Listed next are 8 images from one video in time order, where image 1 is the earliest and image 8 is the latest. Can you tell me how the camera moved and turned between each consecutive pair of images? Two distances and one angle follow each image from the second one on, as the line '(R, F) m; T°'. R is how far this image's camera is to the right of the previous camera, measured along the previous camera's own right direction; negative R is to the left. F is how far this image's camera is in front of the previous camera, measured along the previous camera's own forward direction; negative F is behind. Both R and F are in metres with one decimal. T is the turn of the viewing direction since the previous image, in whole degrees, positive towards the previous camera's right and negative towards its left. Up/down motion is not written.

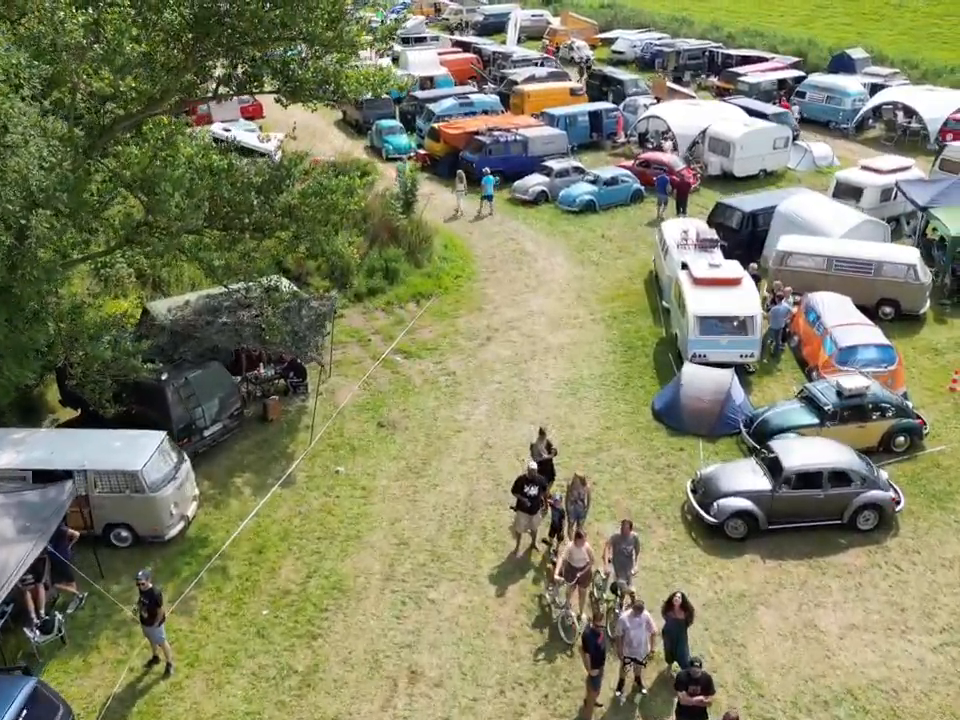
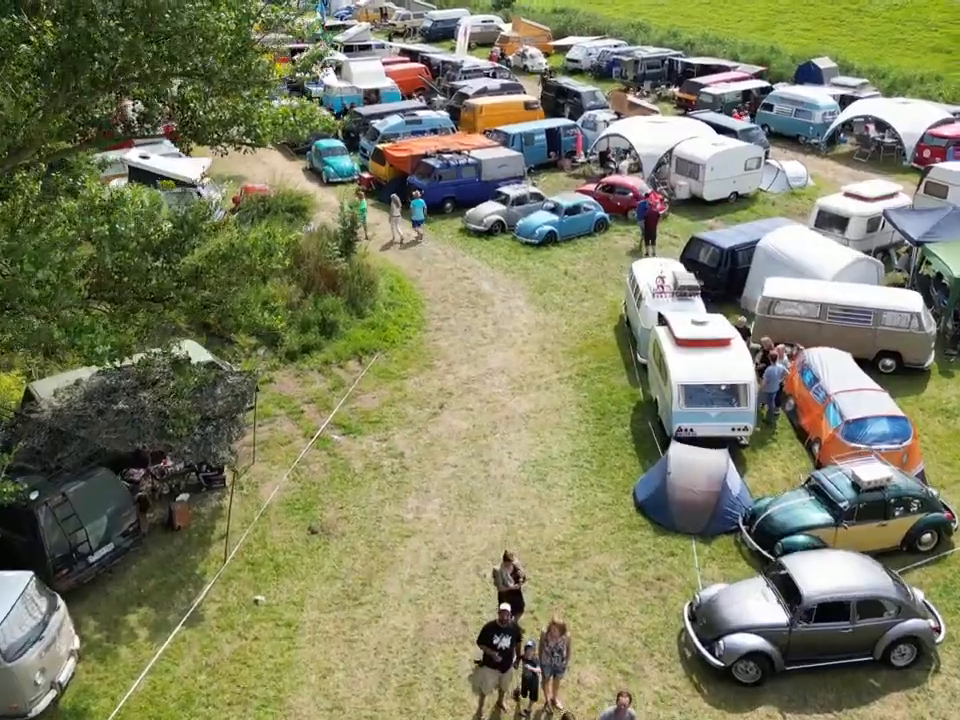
(+0.1, +2.7) m; +3°
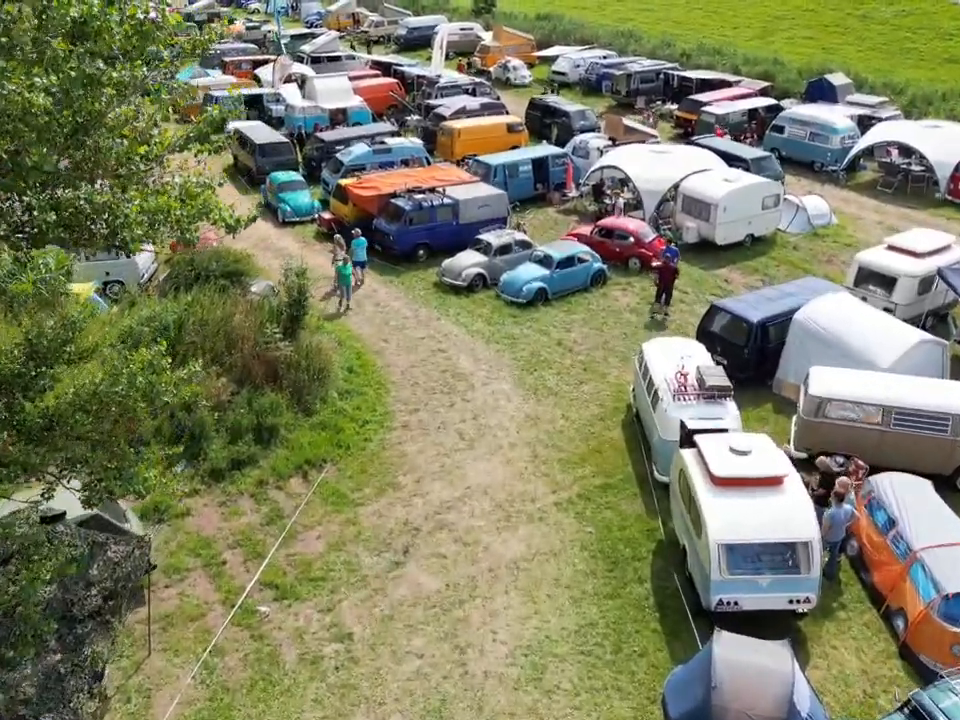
(+0.2, +4.0) m; +1°
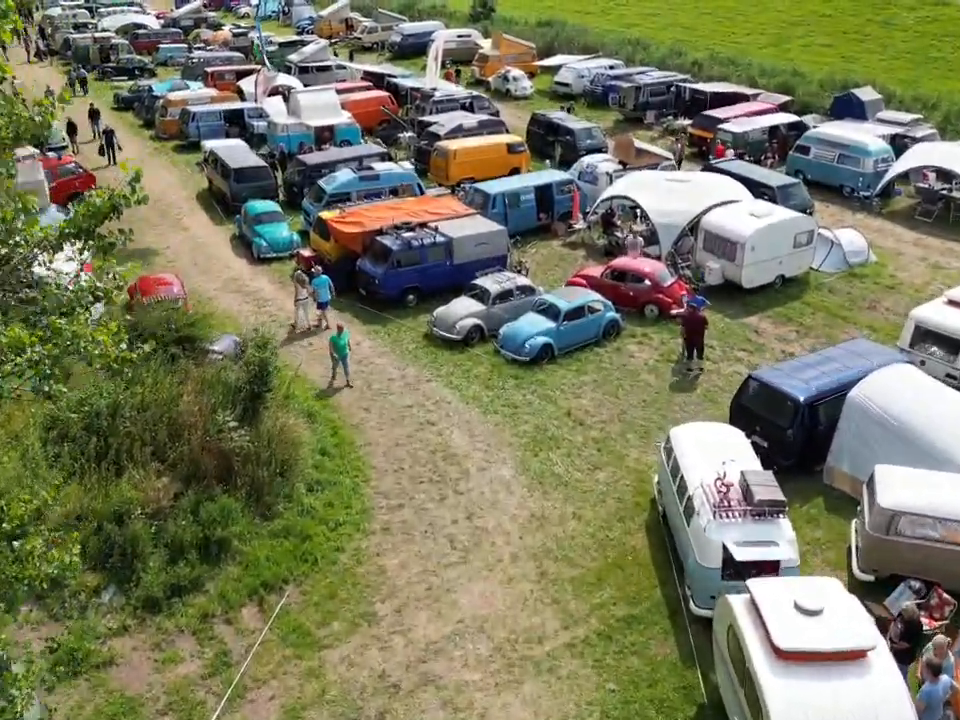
(+0.1, +2.9) m; 0°
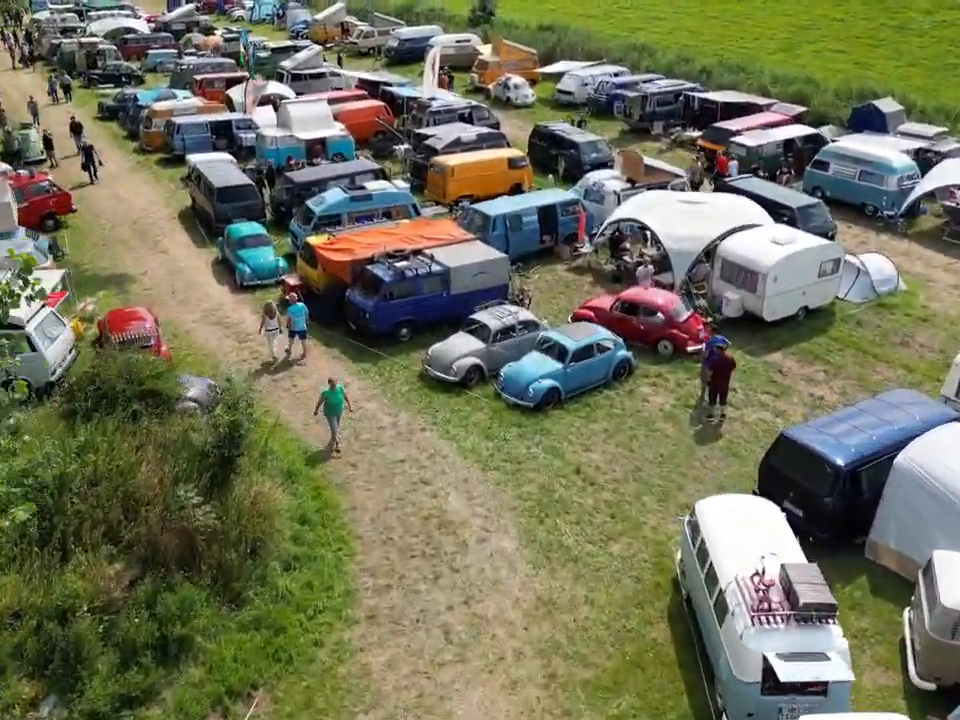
(0.0, +1.8) m; 0°
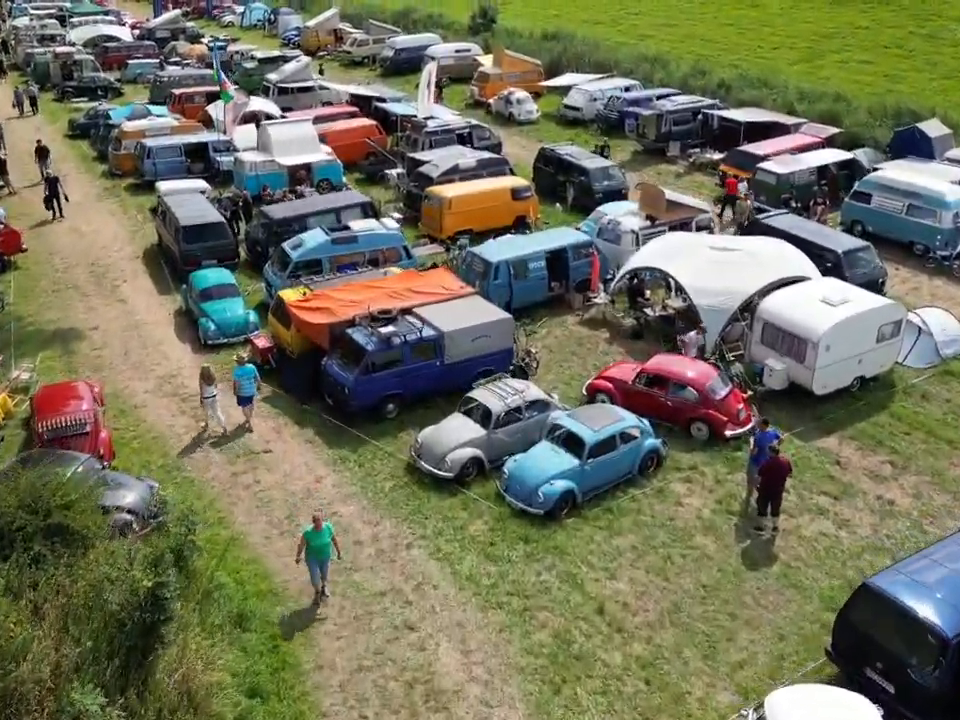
(0.0, +3.1) m; 0°
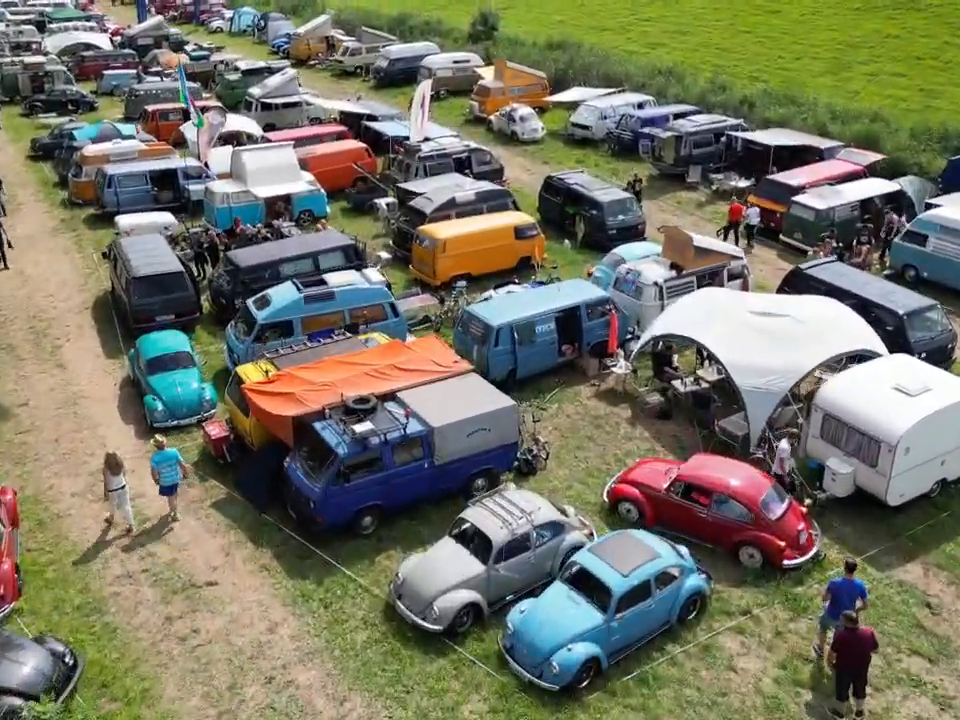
(+0.1, +3.3) m; 0°
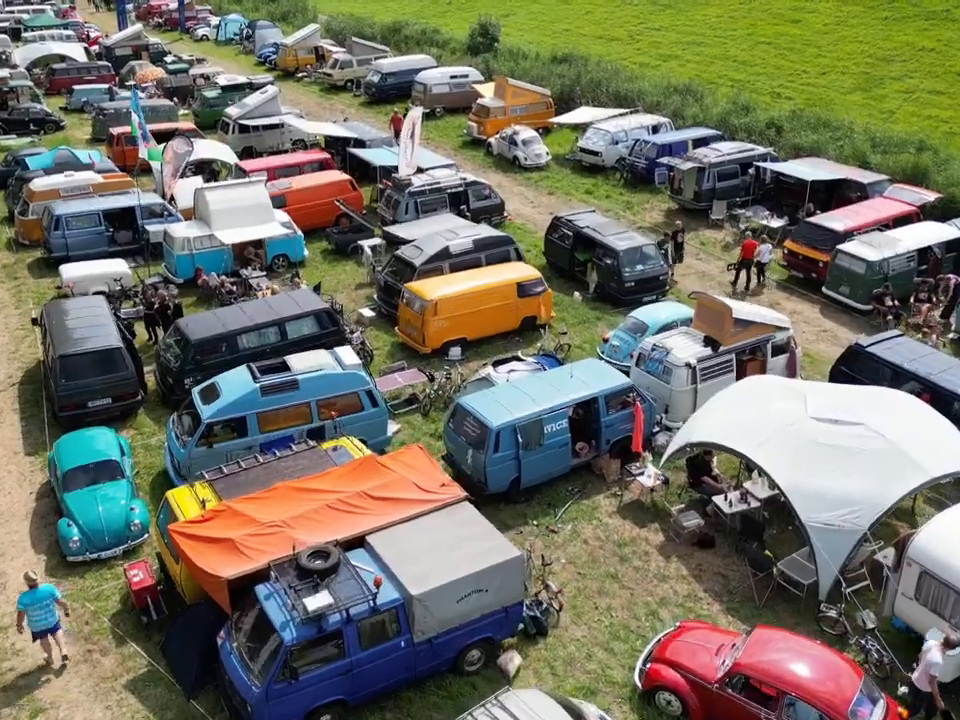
(+0.1, +3.5) m; 0°
